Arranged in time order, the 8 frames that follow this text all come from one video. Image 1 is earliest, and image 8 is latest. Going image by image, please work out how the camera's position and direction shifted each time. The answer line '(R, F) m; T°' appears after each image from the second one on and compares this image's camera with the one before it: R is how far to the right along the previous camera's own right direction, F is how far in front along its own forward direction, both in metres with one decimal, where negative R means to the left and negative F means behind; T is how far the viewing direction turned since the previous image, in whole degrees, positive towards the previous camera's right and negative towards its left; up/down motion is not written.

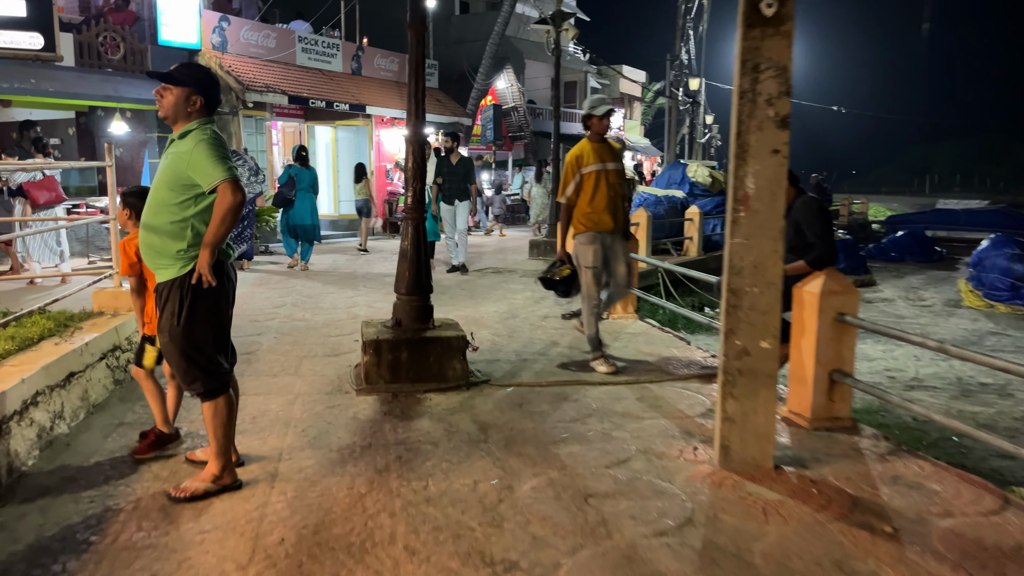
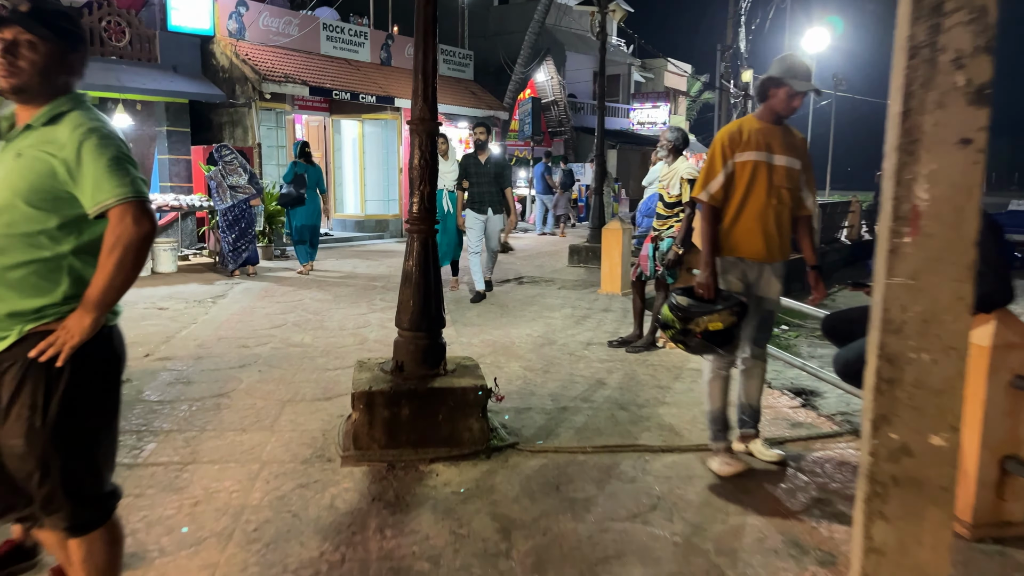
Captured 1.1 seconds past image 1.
(0.0, +1.1) m; -3°
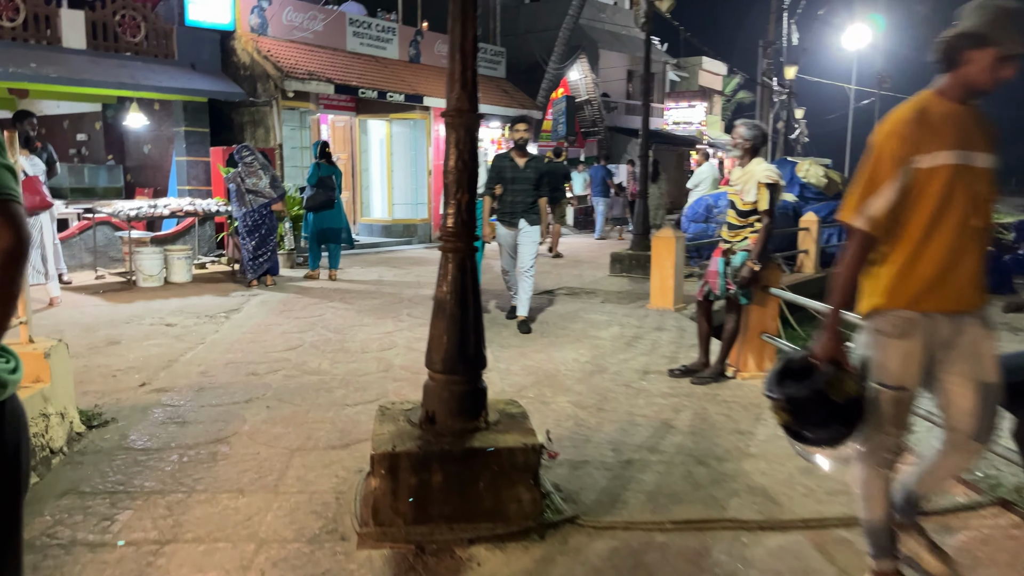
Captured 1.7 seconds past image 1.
(-0.1, +0.7) m; -2°
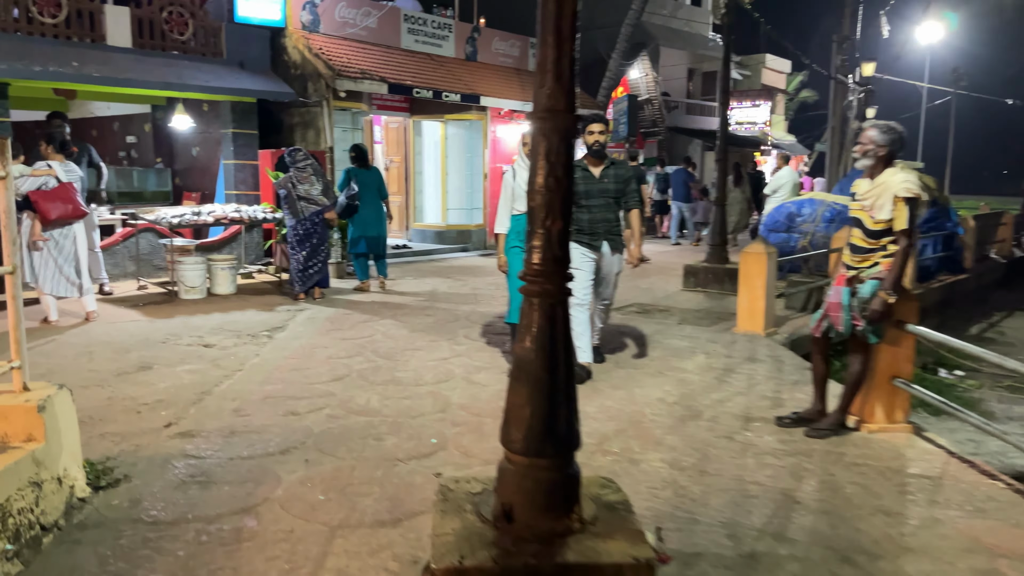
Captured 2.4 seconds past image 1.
(-0.2, +0.7) m; -4°
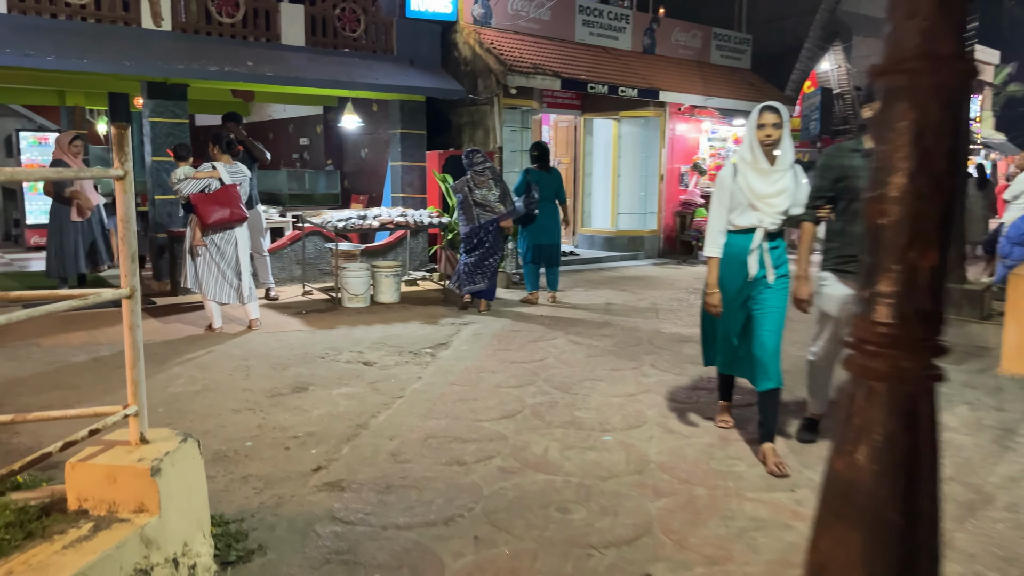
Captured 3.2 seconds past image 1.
(-0.3, +0.9) m; -11°
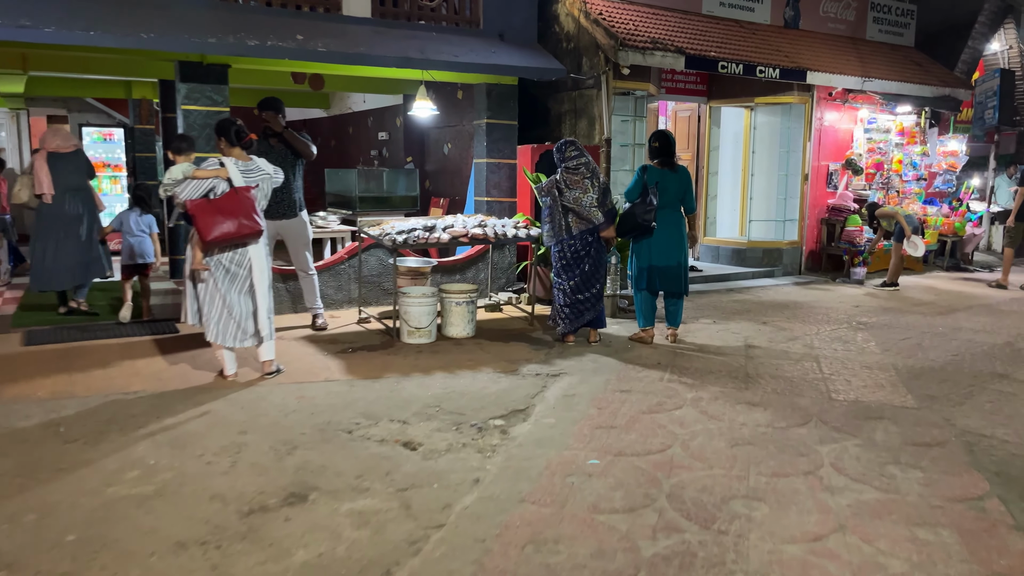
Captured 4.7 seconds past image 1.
(0.0, +1.8) m; -8°
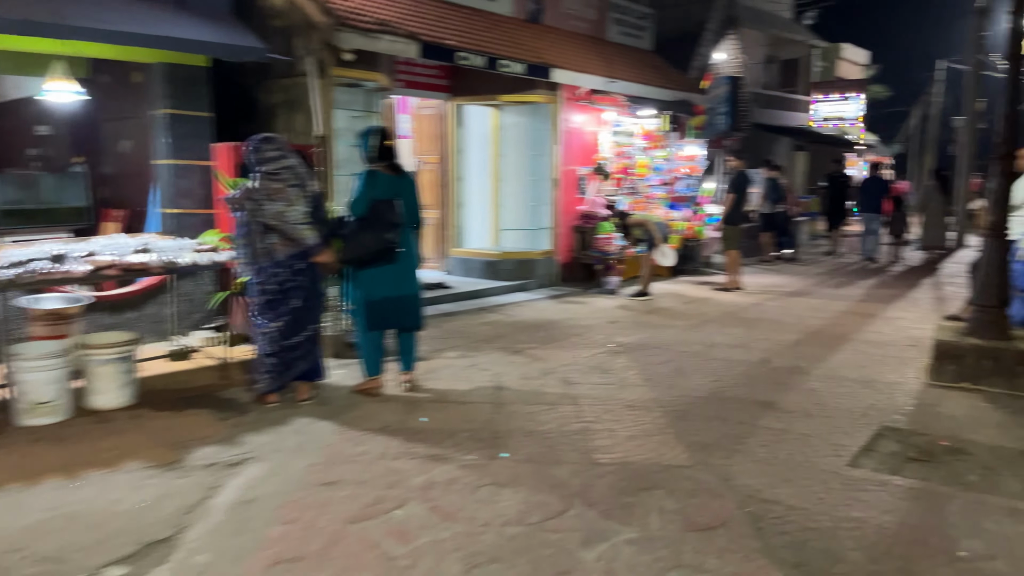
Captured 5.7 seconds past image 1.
(+0.5, +1.2) m; +17°
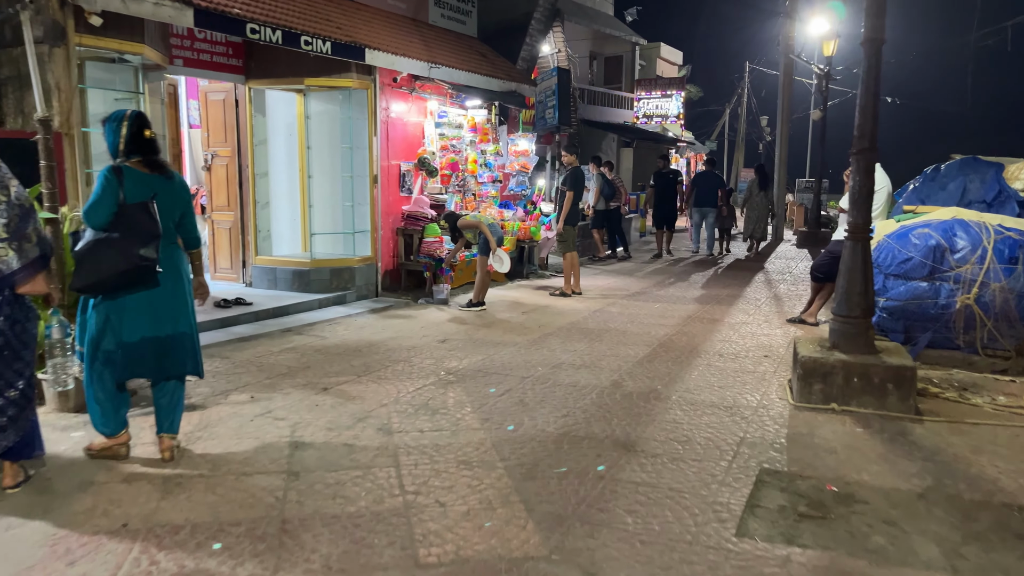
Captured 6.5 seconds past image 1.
(+0.2, +1.0) m; +12°
